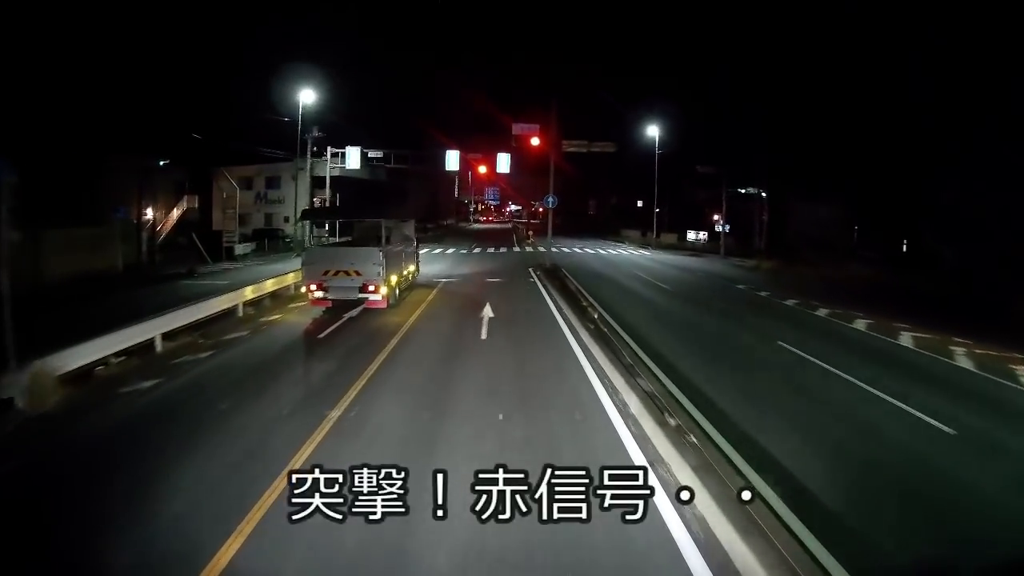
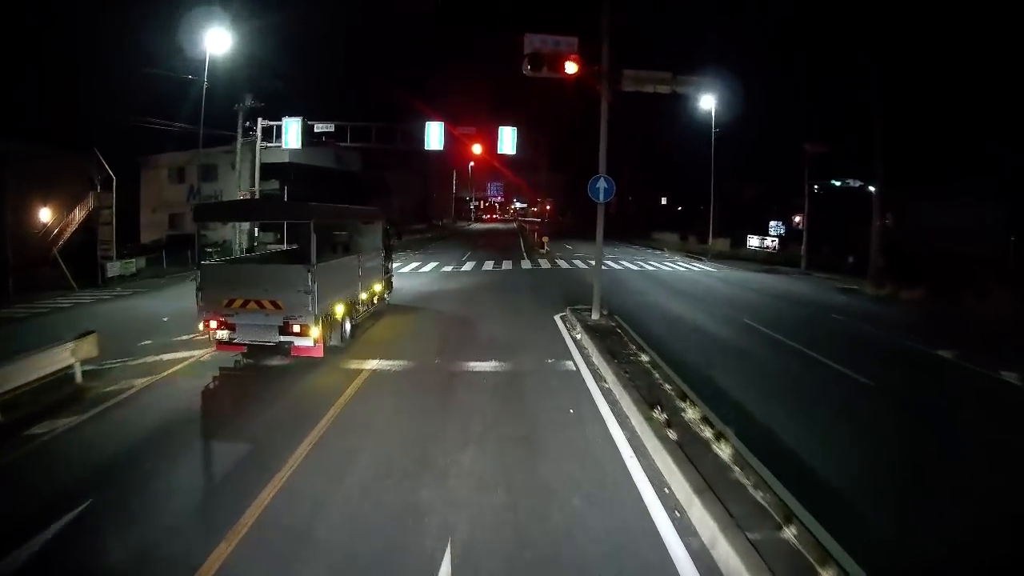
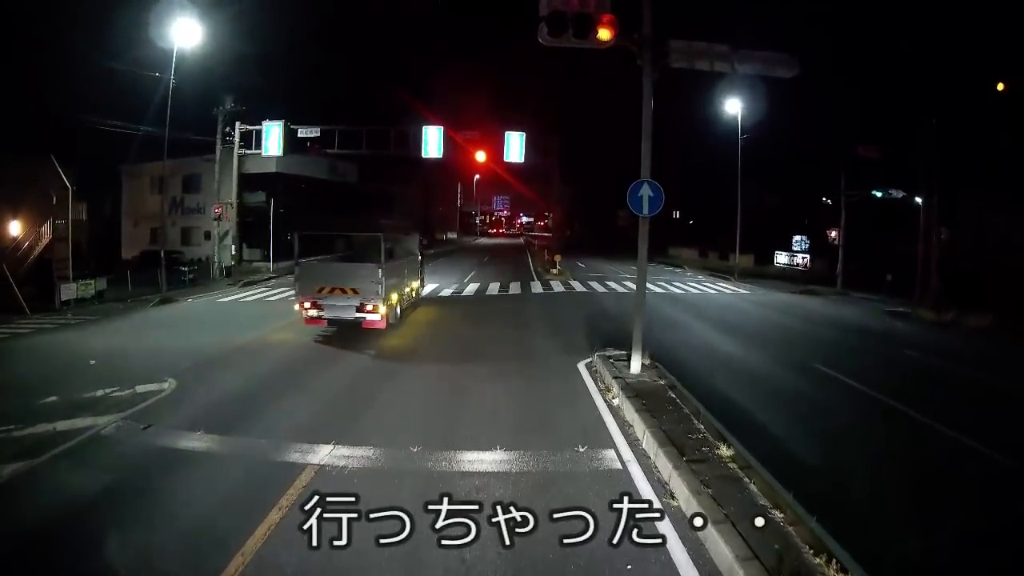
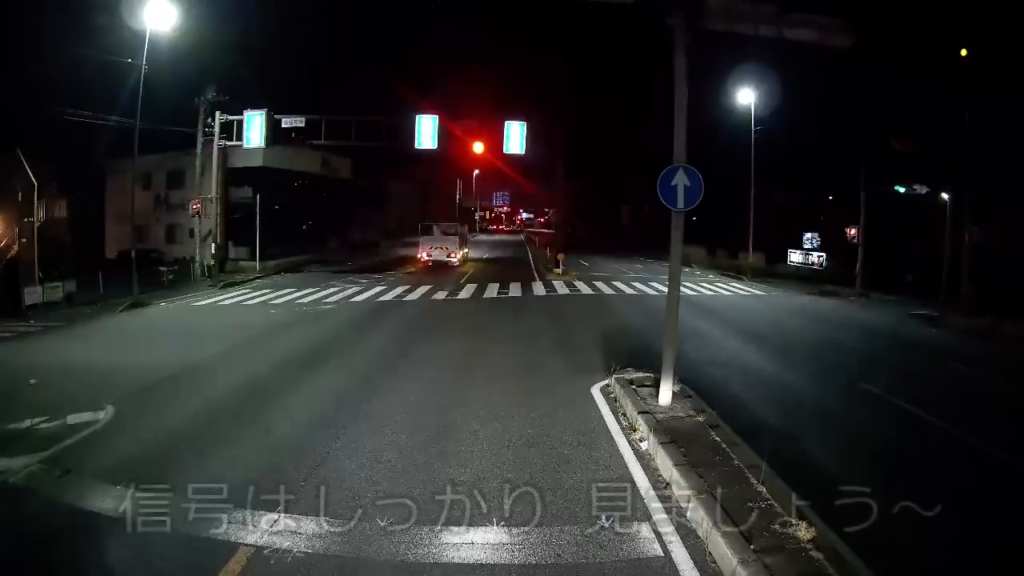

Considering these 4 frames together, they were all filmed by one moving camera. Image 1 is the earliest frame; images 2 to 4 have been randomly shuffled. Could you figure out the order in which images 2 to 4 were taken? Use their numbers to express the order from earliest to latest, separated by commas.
2, 3, 4
